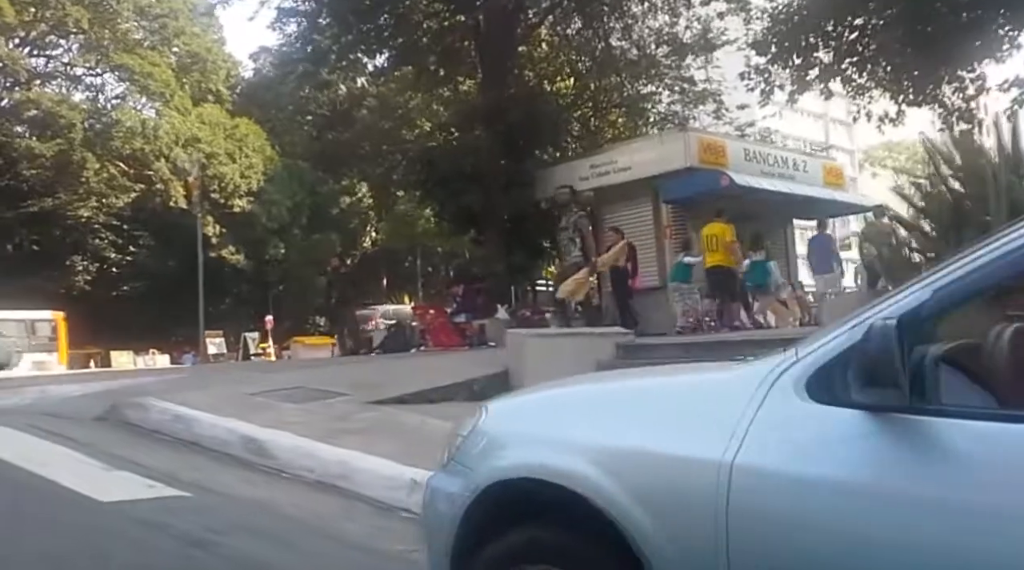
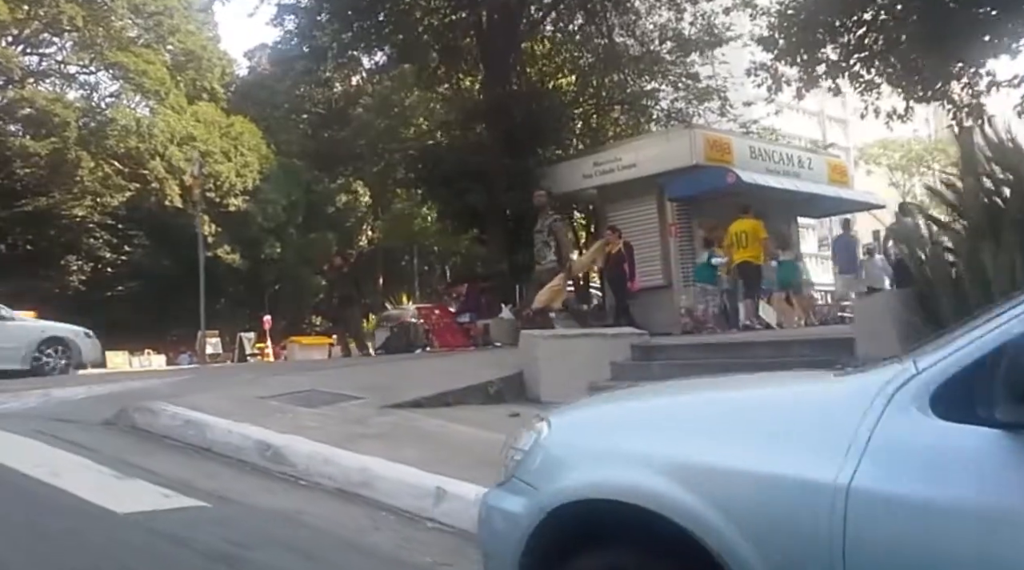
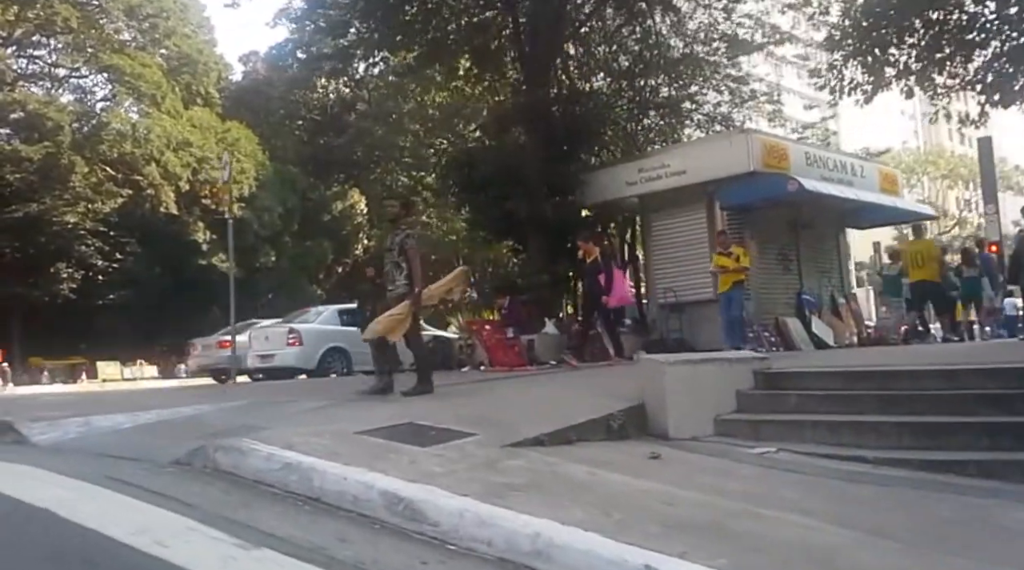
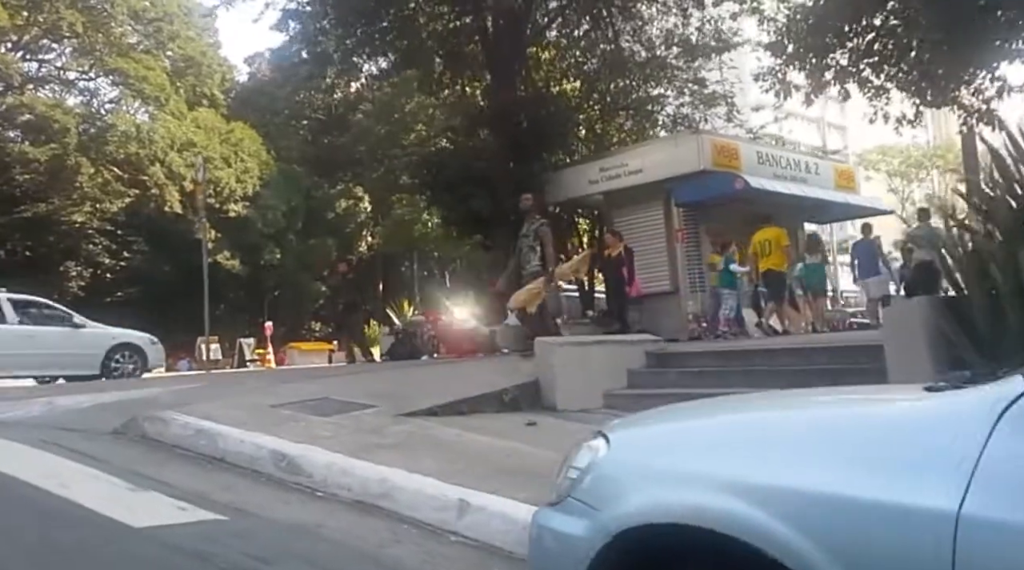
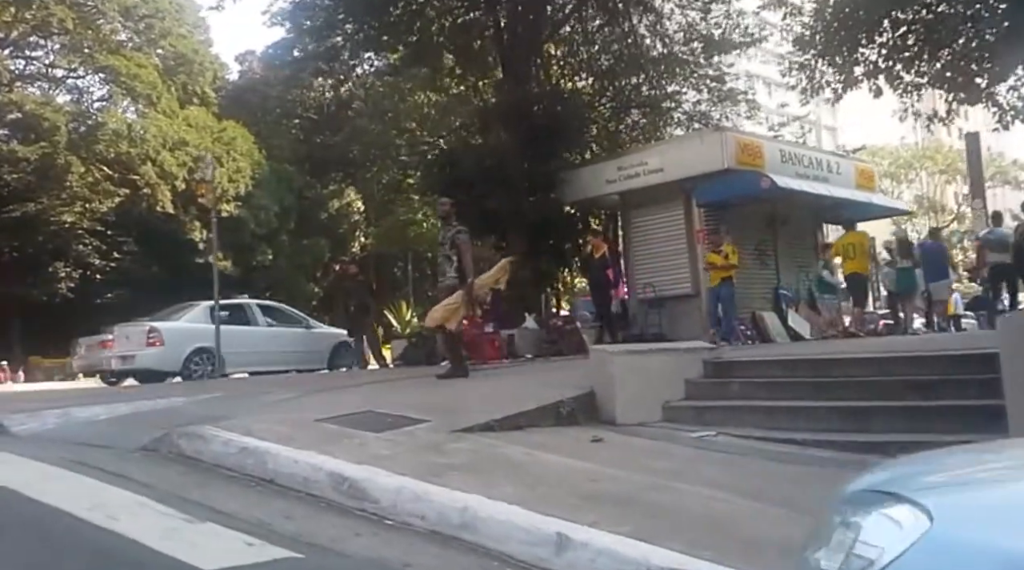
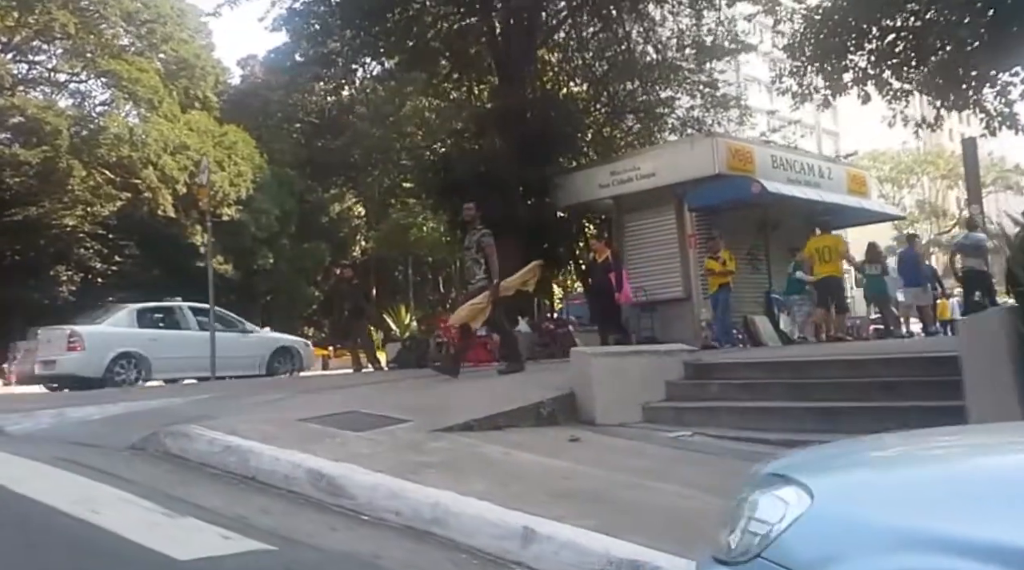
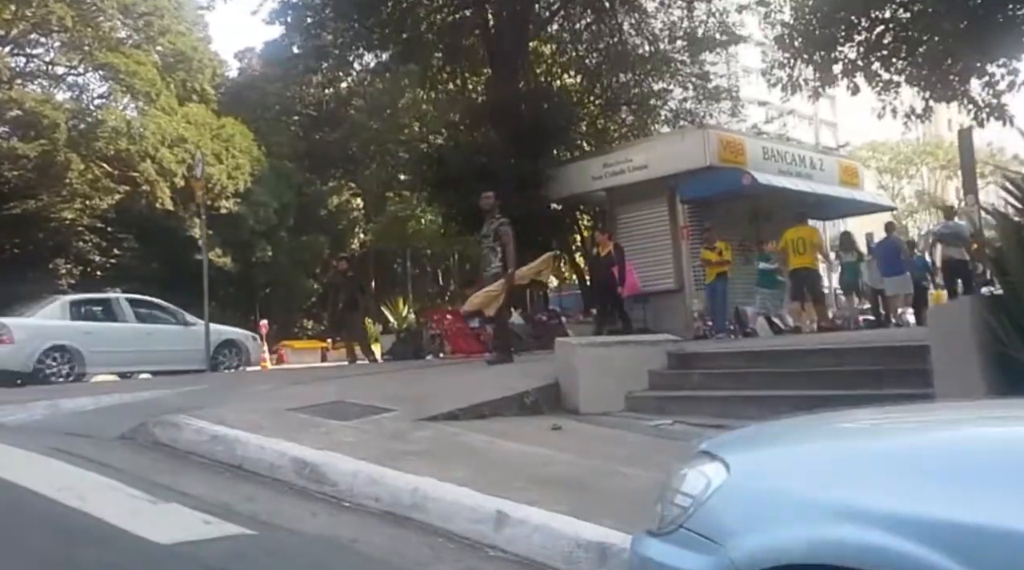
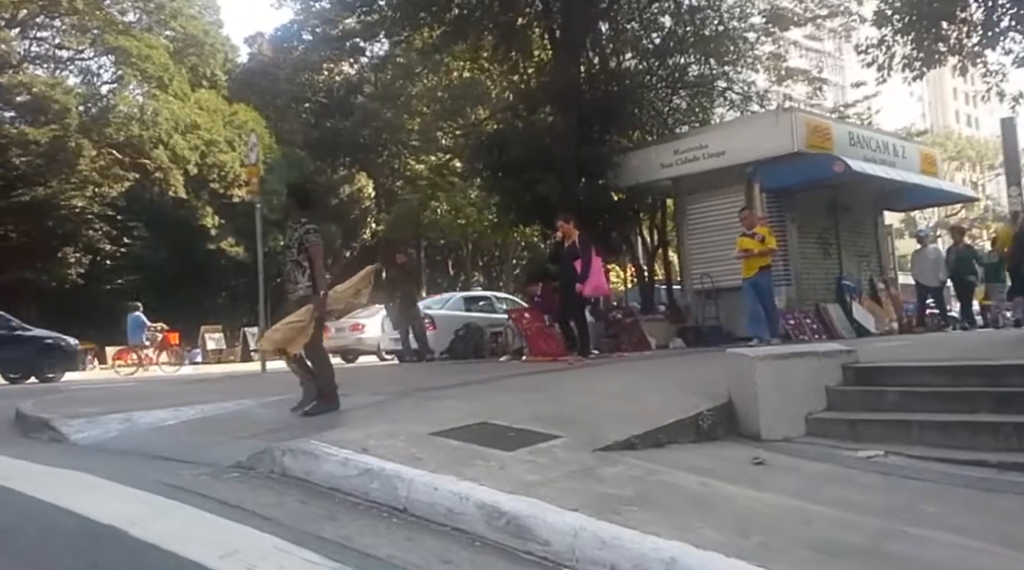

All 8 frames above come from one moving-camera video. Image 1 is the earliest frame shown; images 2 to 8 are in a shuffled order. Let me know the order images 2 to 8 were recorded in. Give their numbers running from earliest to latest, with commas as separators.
2, 4, 7, 6, 5, 3, 8
